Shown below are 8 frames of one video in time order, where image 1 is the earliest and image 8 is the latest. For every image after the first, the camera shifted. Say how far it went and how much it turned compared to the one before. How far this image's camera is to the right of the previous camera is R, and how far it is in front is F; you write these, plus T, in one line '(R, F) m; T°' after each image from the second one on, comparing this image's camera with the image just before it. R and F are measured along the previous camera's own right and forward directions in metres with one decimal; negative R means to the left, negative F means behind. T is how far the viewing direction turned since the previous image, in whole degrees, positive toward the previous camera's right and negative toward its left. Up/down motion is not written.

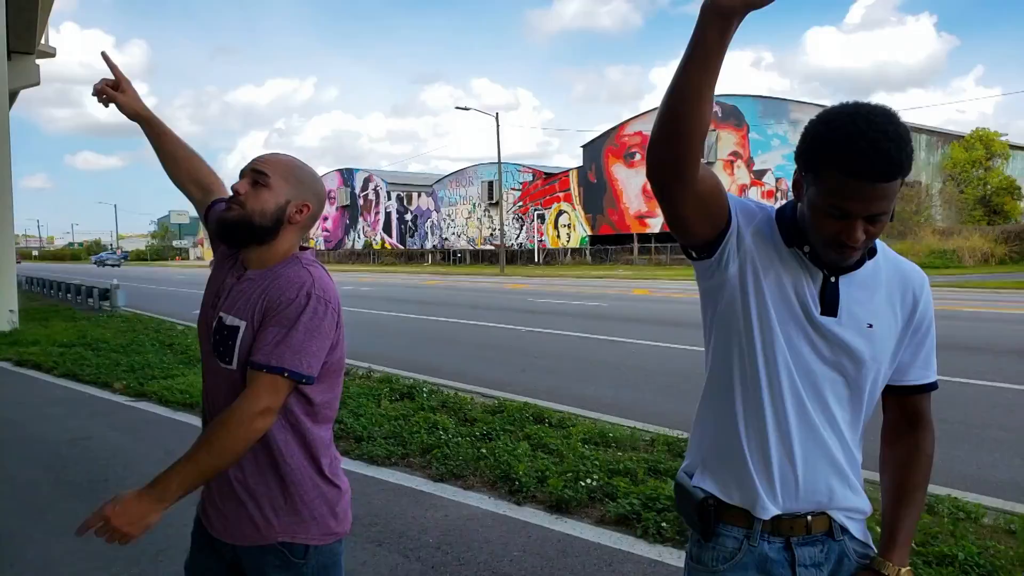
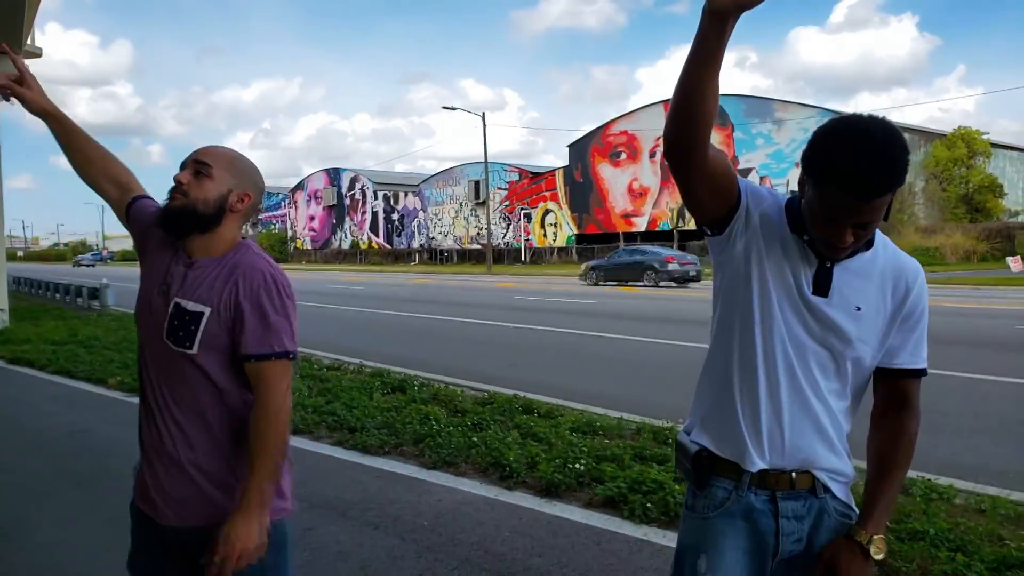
(0.0, -0.2) m; +1°
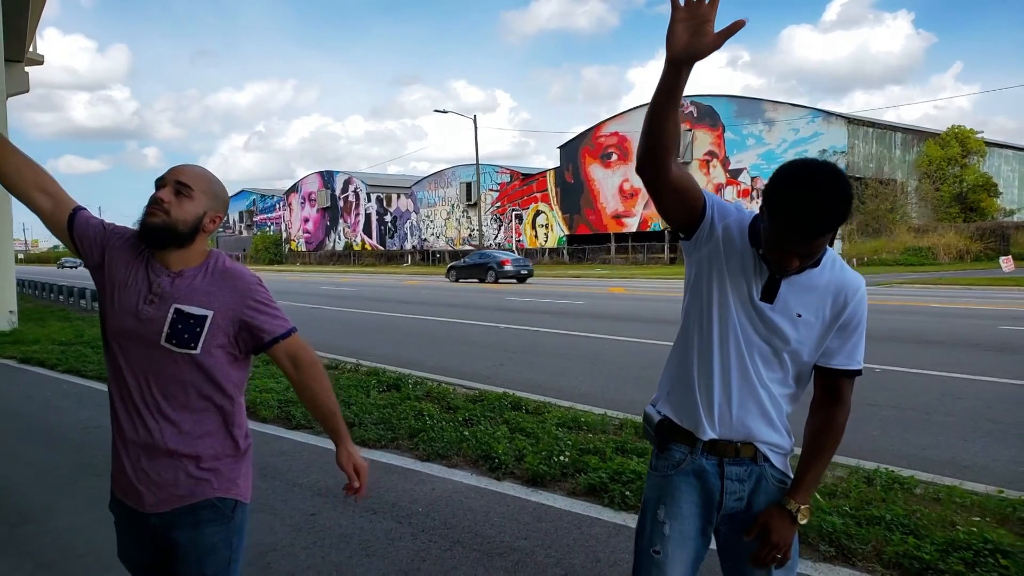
(0.0, -0.4) m; +1°
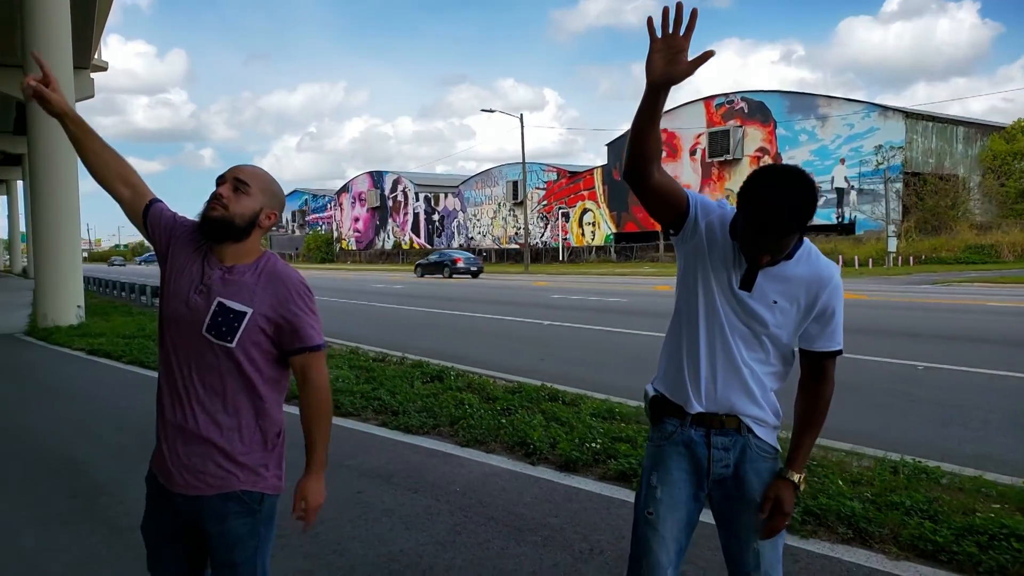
(+0.1, -0.3) m; -3°
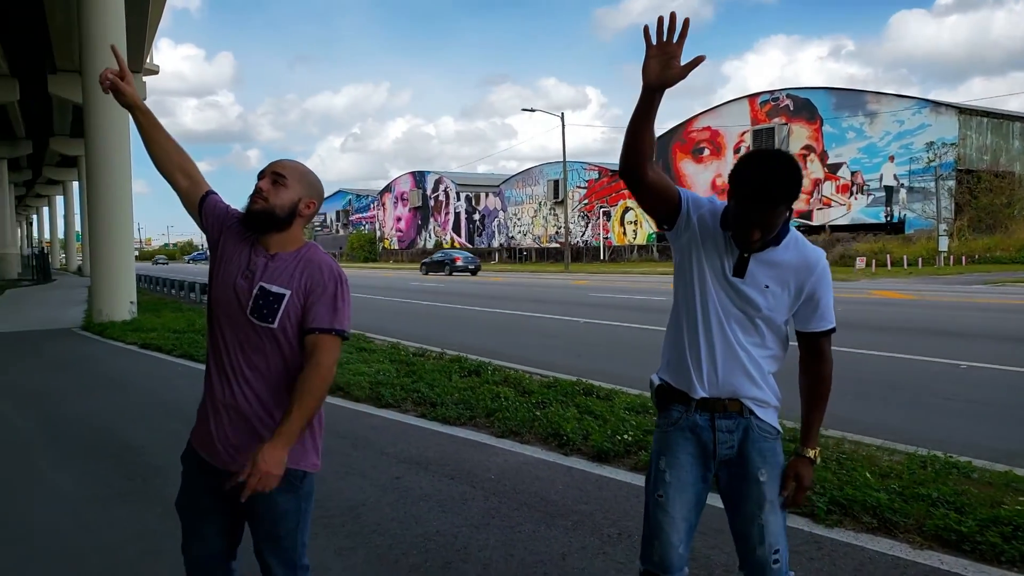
(0.0, -0.2) m; -3°
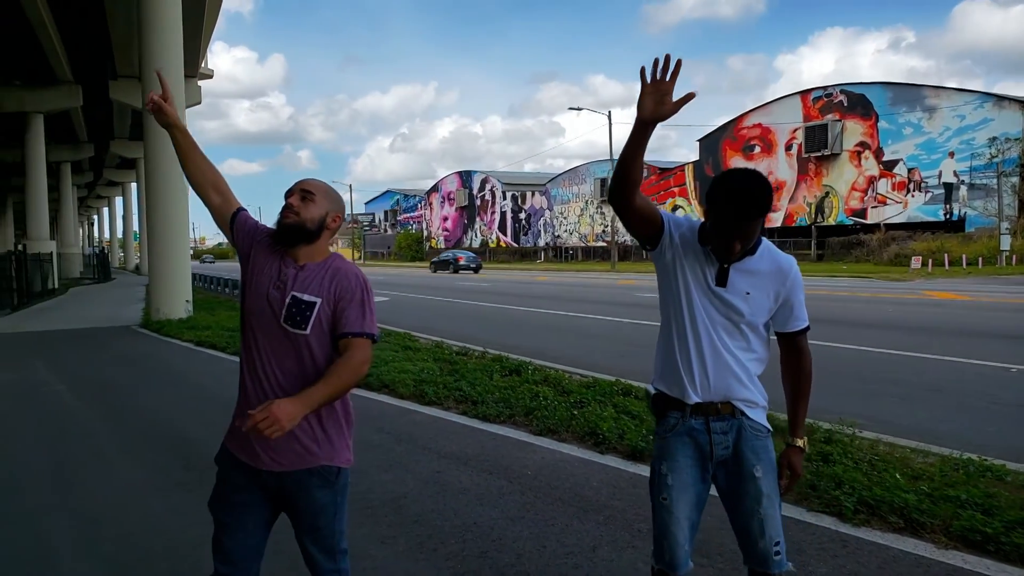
(+0.1, -0.2) m; -3°
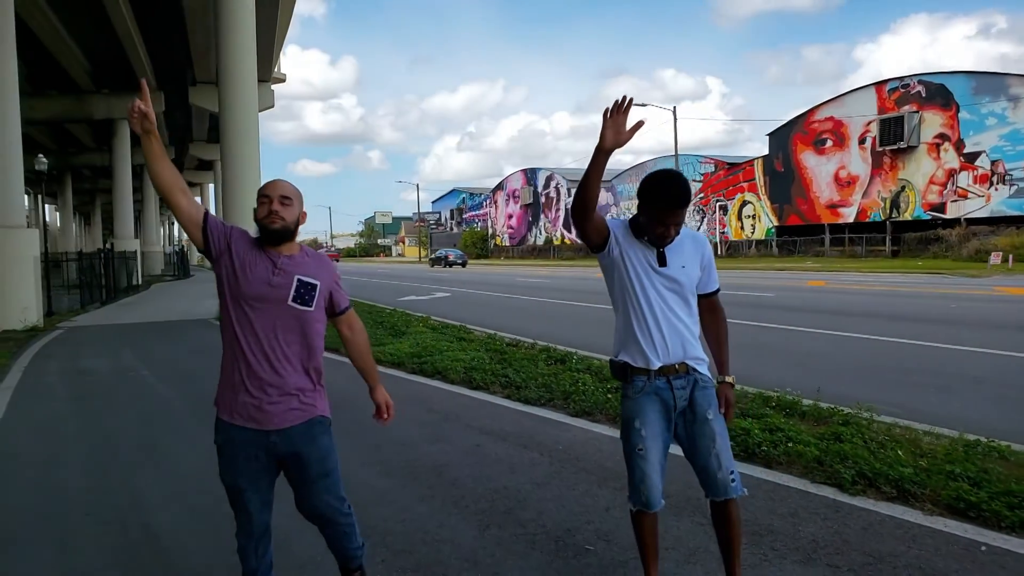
(+0.2, -0.5) m; -5°
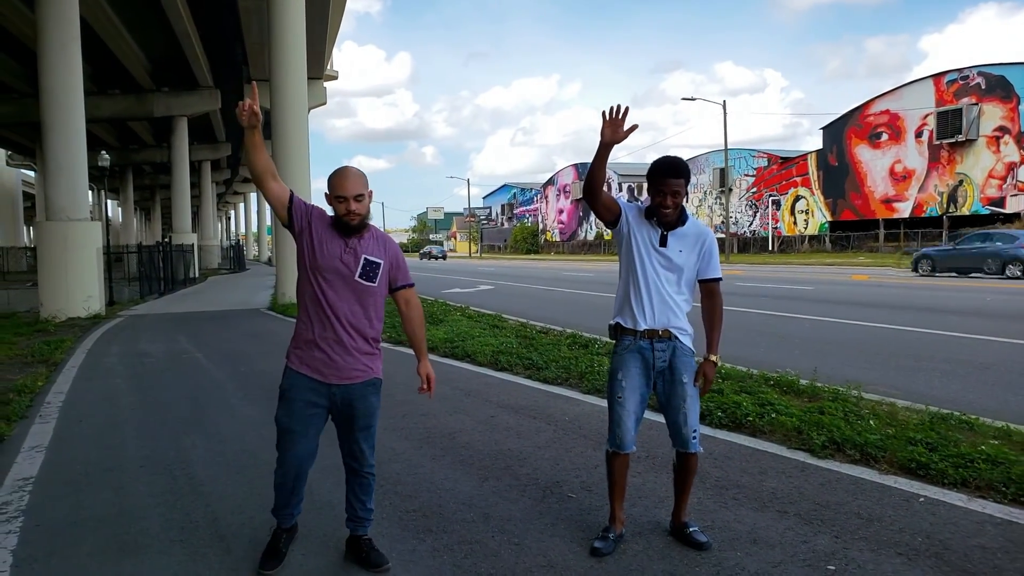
(+0.3, -0.5) m; -3°
